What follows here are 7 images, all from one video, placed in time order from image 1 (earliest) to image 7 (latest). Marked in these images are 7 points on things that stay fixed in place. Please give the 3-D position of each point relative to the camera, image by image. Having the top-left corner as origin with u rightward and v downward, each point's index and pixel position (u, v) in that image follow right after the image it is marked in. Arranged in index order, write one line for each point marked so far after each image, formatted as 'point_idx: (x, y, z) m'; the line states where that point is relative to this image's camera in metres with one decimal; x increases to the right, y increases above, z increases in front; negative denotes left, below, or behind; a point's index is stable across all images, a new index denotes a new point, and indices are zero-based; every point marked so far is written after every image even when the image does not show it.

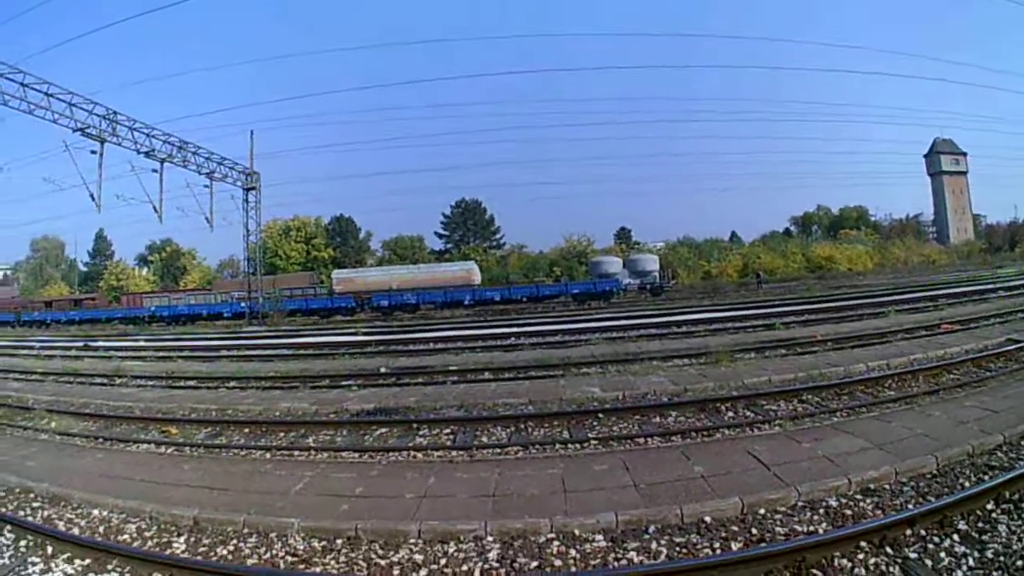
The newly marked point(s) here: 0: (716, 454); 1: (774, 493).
0: (+2.5, -2.1, +6.8) m
1: (+3.0, -2.2, +6.0) m
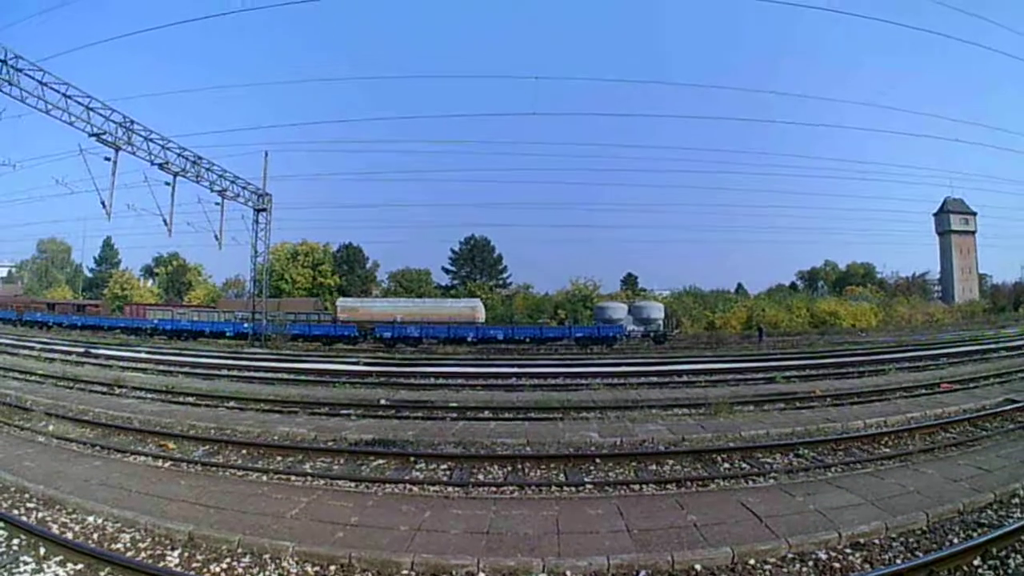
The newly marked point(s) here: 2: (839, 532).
0: (+2.4, -2.7, +6.8) m
1: (+2.9, -2.8, +6.0) m
2: (+3.9, -2.8, +6.2) m
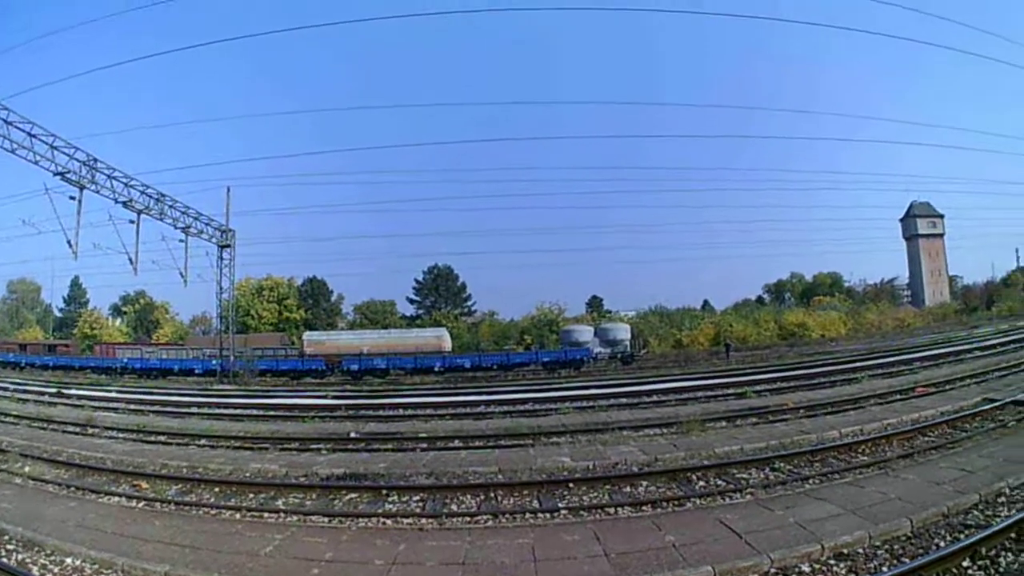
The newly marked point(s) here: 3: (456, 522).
0: (+2.1, -2.9, +6.7) m
1: (+2.6, -3.0, +5.9) m
2: (+3.6, -2.9, +6.2) m
3: (-0.8, -3.0, +7.1) m
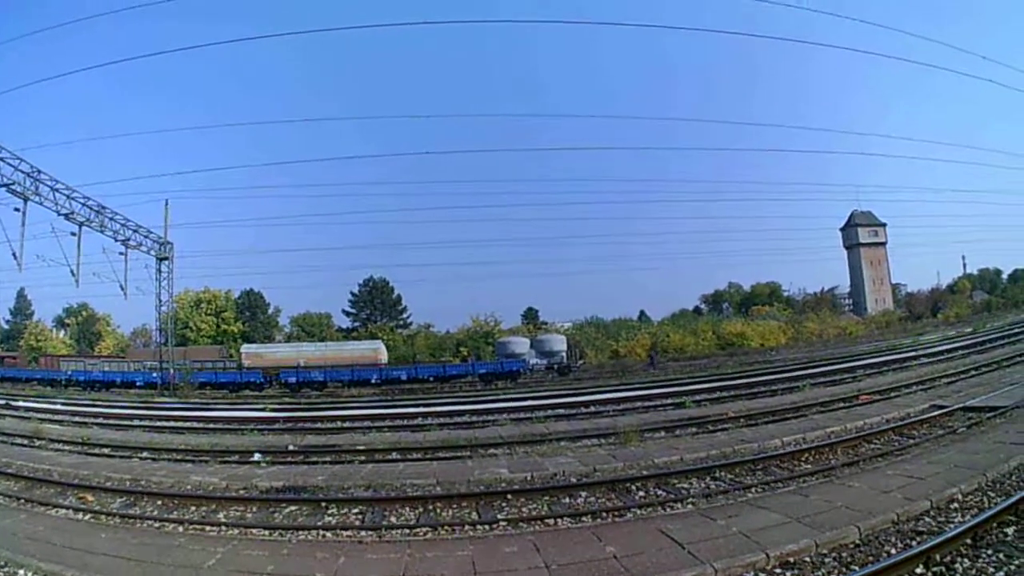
0: (+1.4, -3.0, +6.7) m
1: (+1.9, -3.1, +5.9) m
2: (+2.9, -3.1, +6.2) m
3: (-1.5, -3.2, +7.0) m
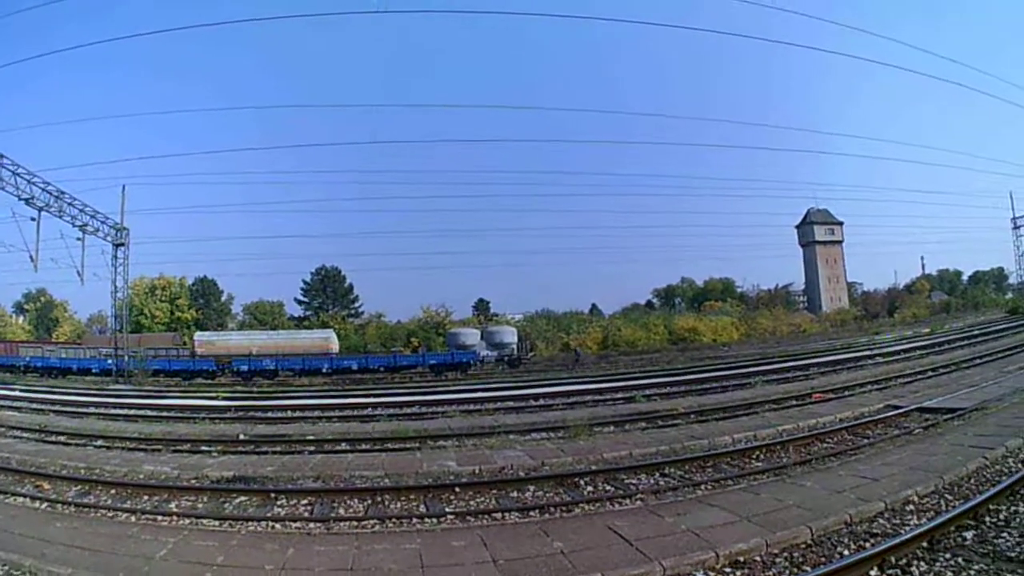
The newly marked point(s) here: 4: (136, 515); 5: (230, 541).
0: (+0.8, -3.0, +6.7) m
1: (+1.3, -3.1, +5.9) m
2: (+2.2, -3.0, +6.1) m
3: (-2.1, -3.0, +7.0) m
4: (-5.2, -3.2, +7.7) m
5: (-3.5, -3.2, +6.8) m
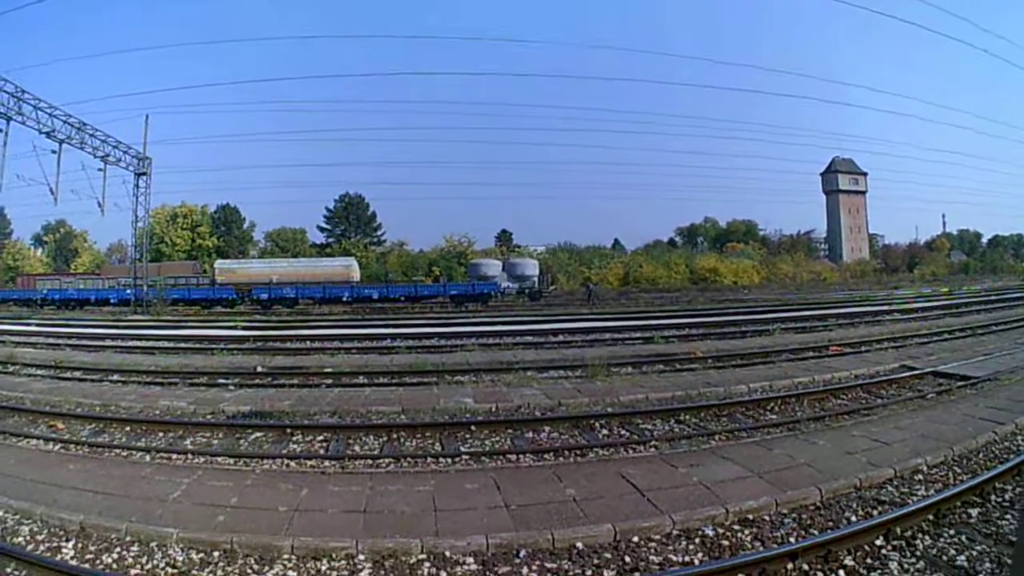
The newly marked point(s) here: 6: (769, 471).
0: (+1.0, -2.3, +6.5) m
1: (+1.4, -2.4, +5.7) m
2: (+2.4, -2.4, +5.9) m
3: (-1.9, -2.3, +6.9) m
4: (-5.0, -2.4, +7.7) m
5: (-3.3, -2.4, +6.8) m
6: (+3.3, -2.3, +6.8) m
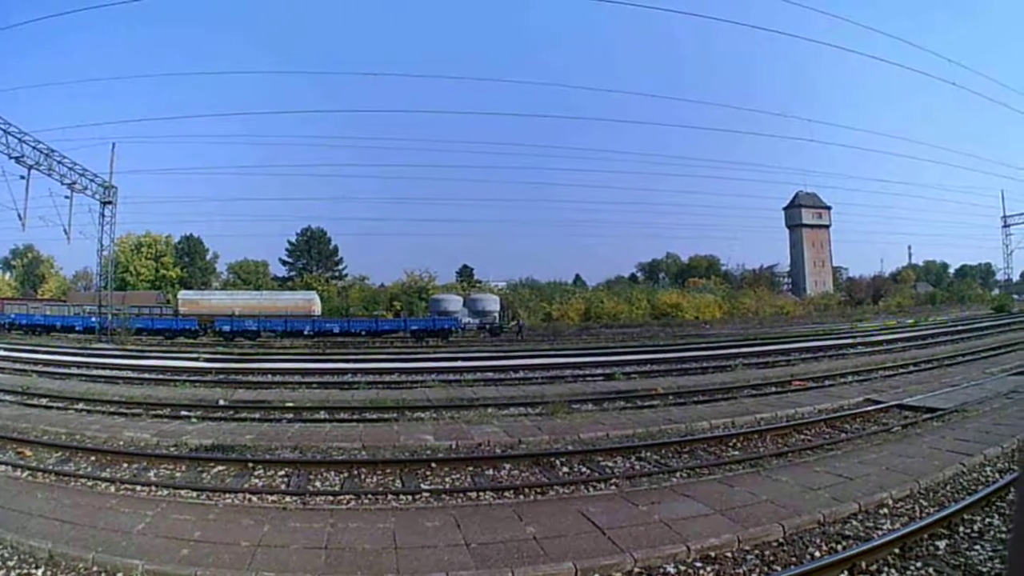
0: (+0.5, -2.7, +6.4) m
1: (+1.0, -2.8, +5.6) m
2: (+2.0, -2.7, +5.8) m
3: (-2.3, -2.7, +6.9) m
4: (-5.5, -2.8, +7.6) m
5: (-3.7, -2.8, +6.7) m
6: (+2.9, -2.7, +6.6) m
